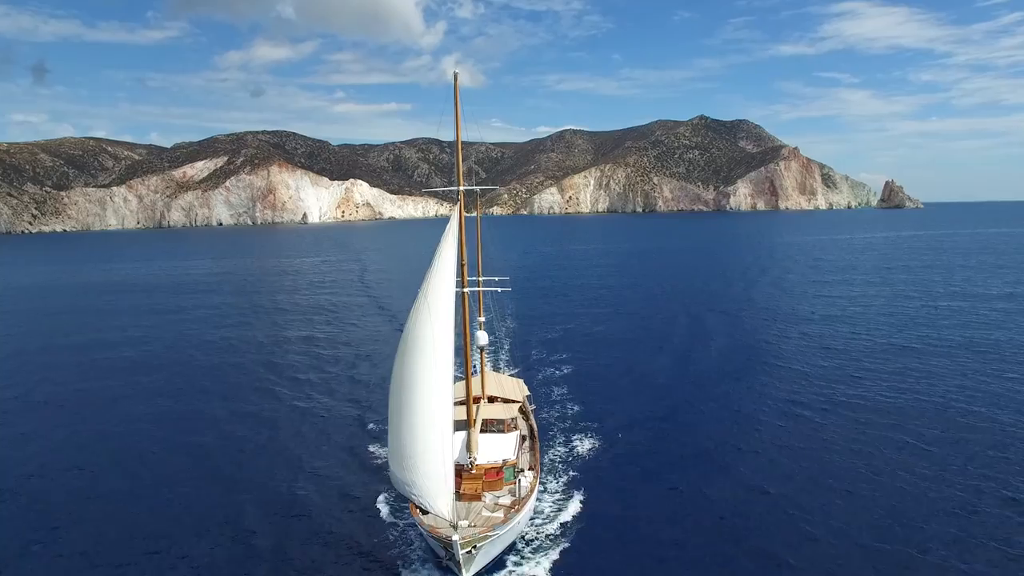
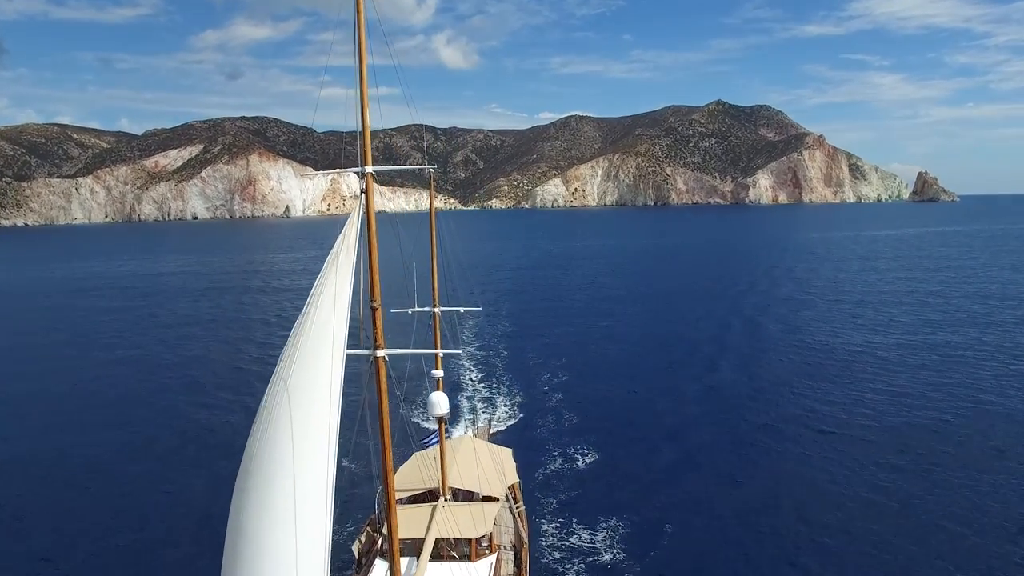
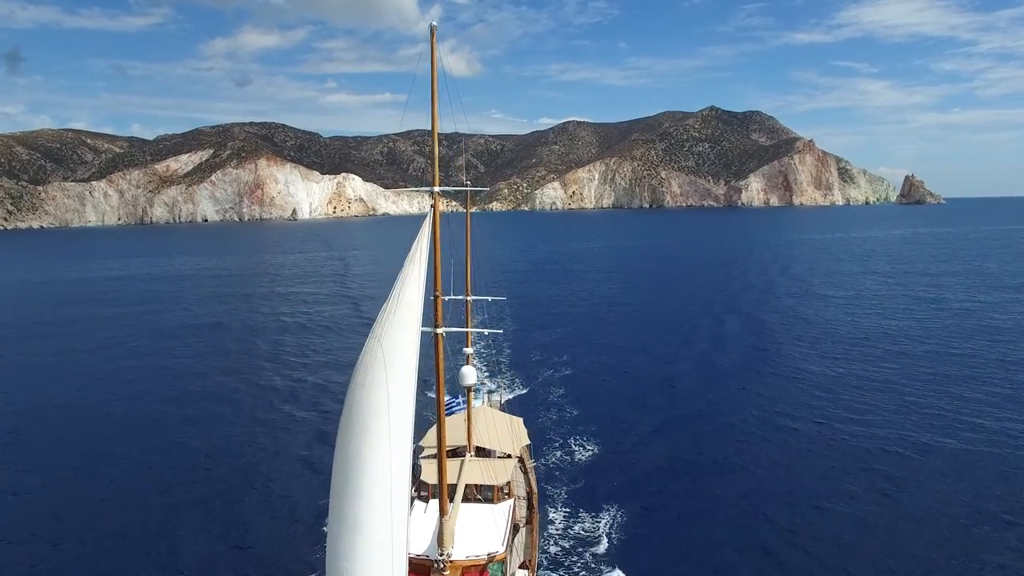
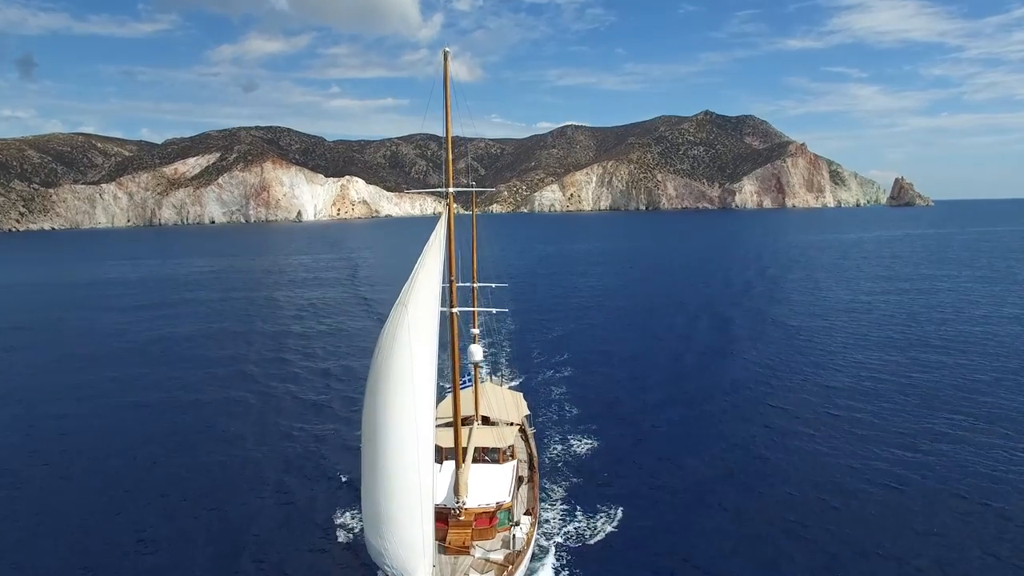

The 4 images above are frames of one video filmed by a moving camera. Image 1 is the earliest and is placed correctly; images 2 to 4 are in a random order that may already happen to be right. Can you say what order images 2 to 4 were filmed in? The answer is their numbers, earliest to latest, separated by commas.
4, 3, 2
